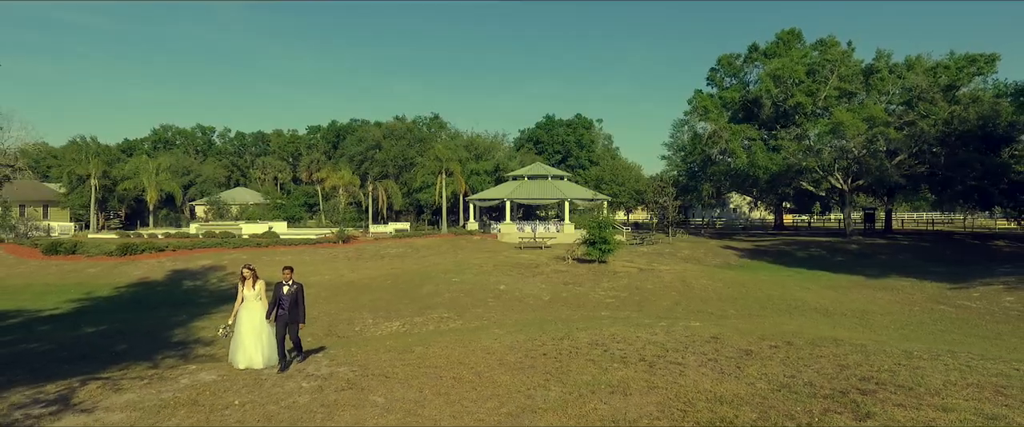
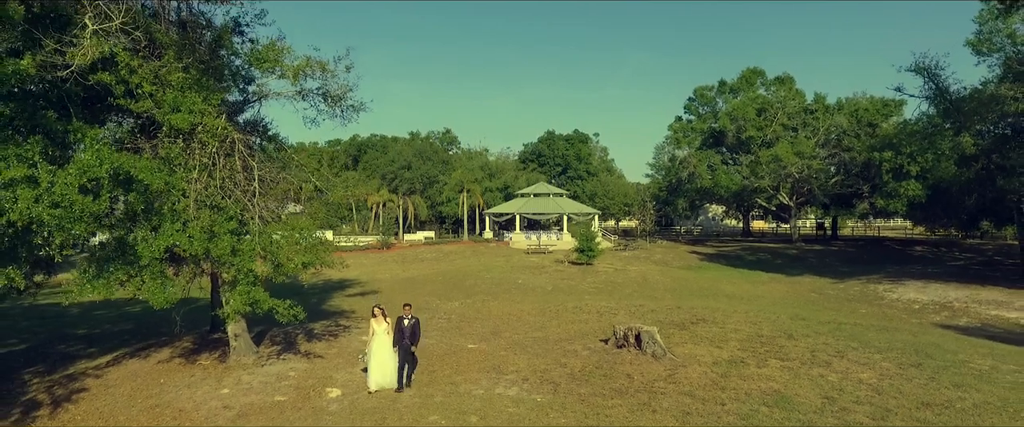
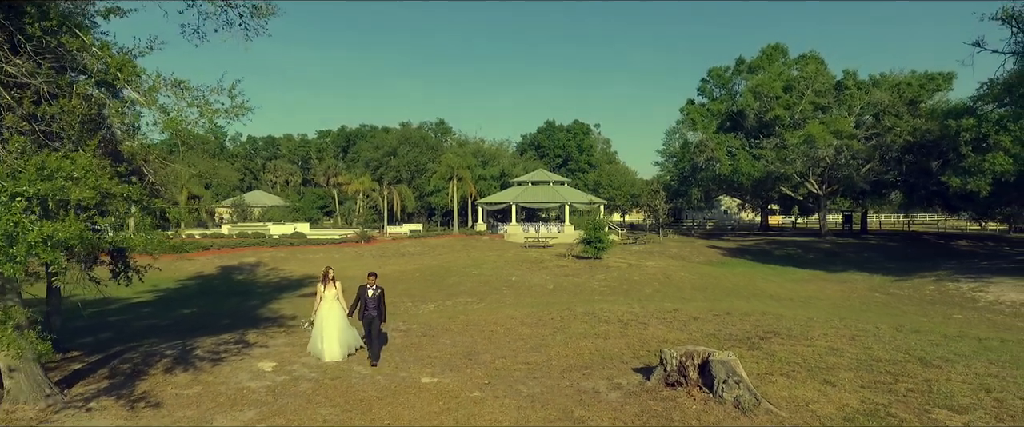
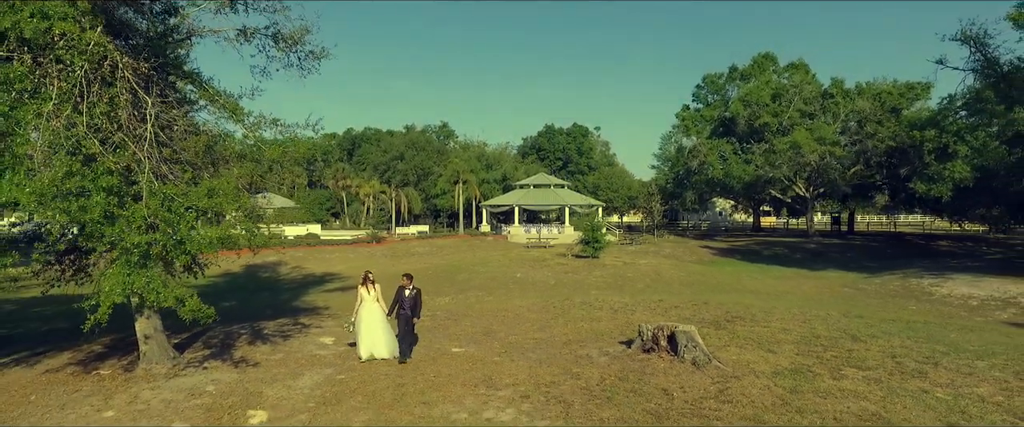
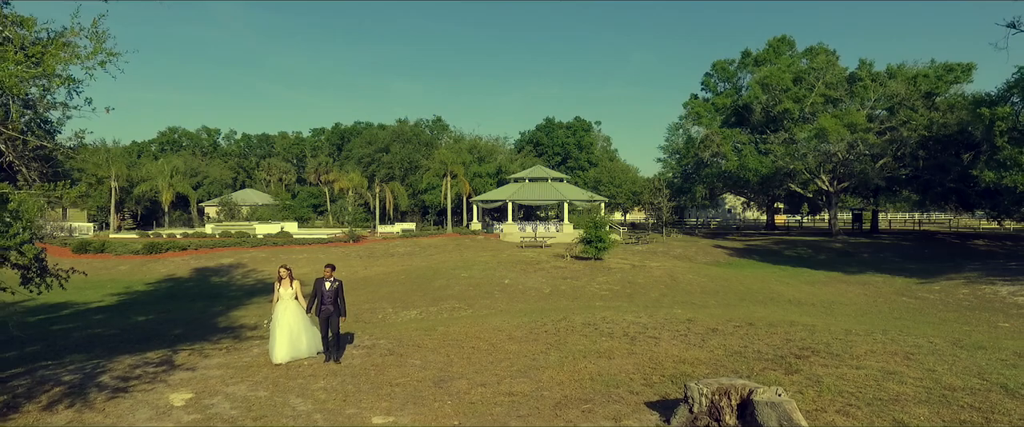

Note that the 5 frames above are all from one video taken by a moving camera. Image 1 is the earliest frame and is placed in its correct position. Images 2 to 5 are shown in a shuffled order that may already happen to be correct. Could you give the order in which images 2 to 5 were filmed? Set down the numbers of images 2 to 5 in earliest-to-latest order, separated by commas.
5, 3, 4, 2
